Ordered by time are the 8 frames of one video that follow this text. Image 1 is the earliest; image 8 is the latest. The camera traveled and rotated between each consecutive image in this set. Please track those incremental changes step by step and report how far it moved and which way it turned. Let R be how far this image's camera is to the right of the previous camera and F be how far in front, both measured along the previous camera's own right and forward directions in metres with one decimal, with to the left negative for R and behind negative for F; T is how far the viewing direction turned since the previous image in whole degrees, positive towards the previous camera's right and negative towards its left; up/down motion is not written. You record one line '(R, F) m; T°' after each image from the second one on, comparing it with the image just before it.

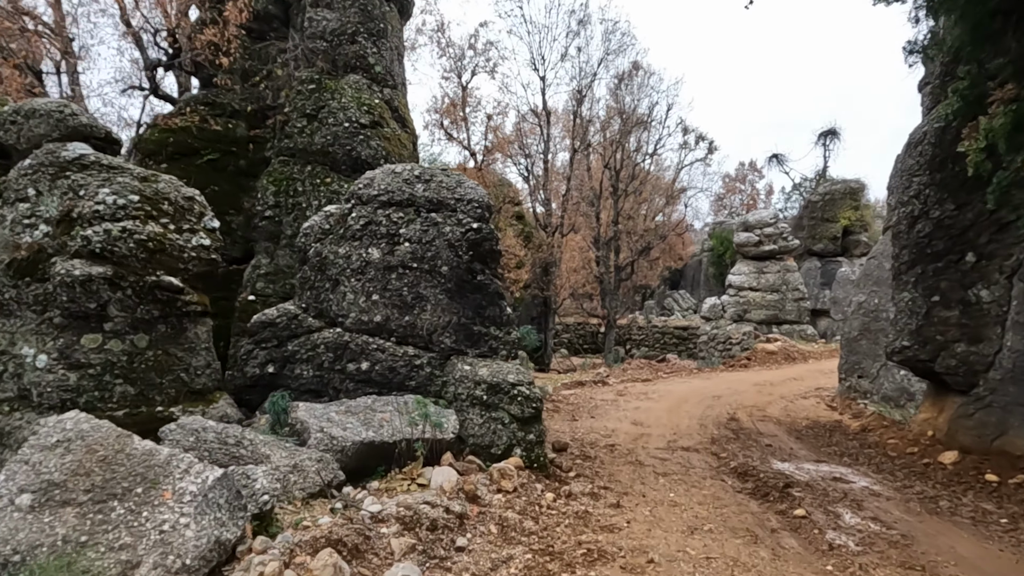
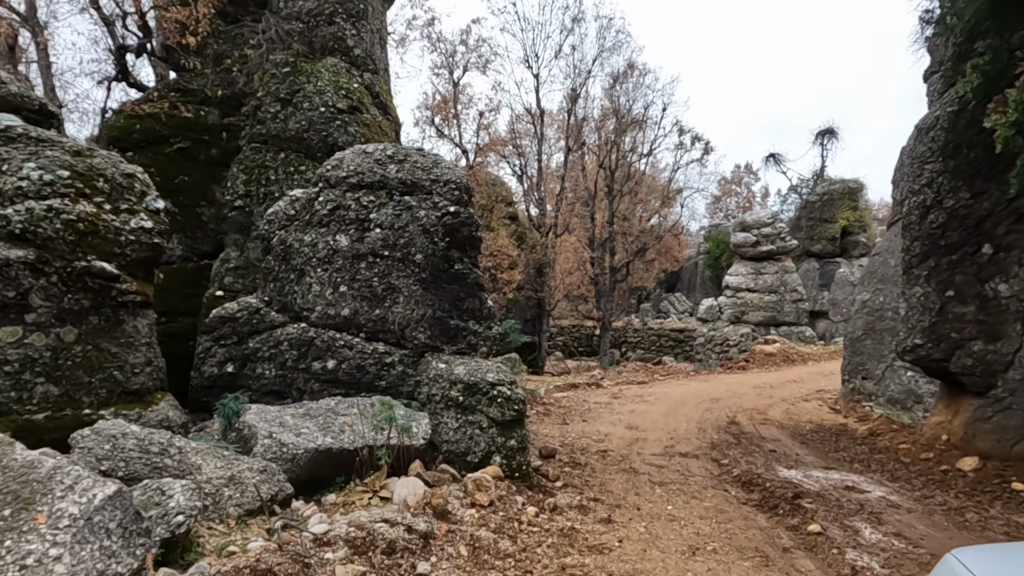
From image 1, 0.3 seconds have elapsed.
(+0.1, +0.4) m; 0°
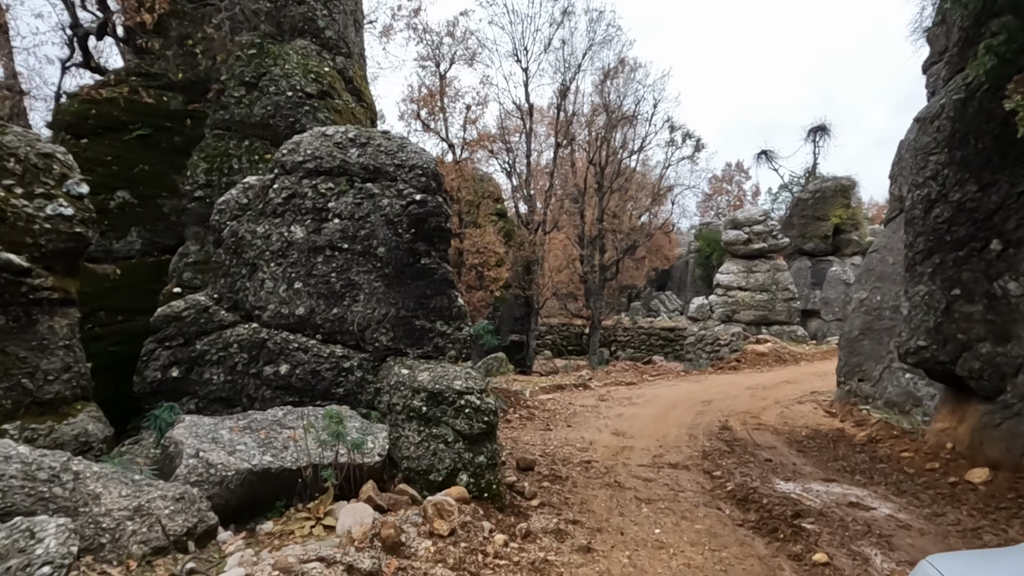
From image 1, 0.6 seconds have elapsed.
(+0.1, +0.4) m; +1°
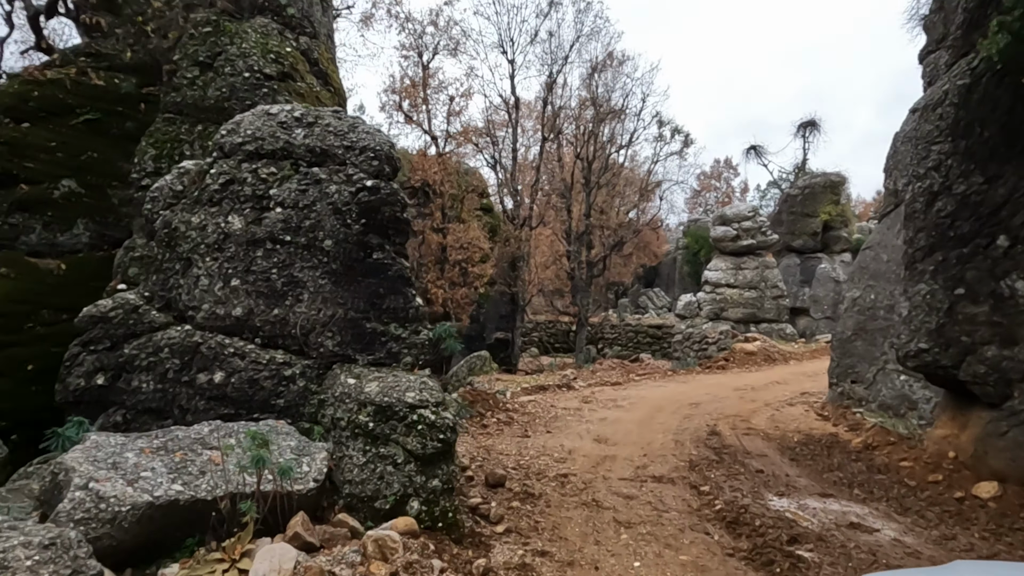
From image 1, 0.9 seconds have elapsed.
(+0.1, +0.4) m; +1°
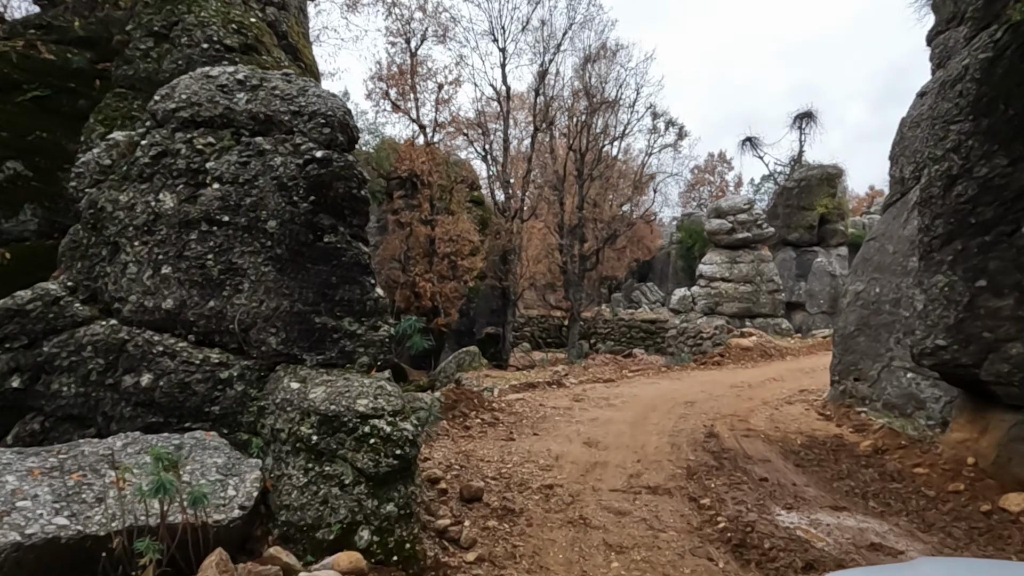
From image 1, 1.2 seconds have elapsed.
(+0.1, +0.5) m; +1°
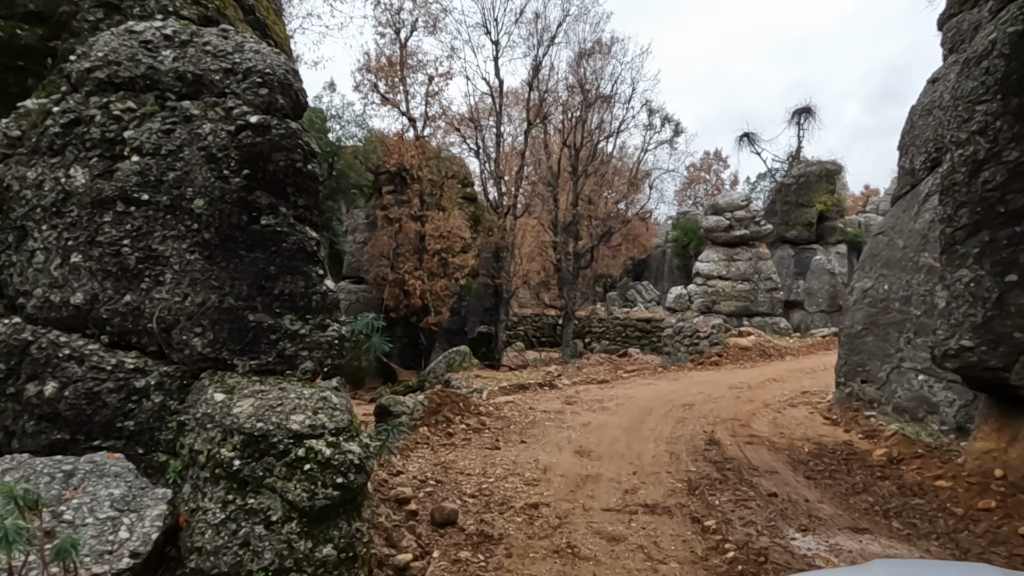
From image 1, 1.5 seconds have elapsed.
(+0.1, +0.5) m; 0°
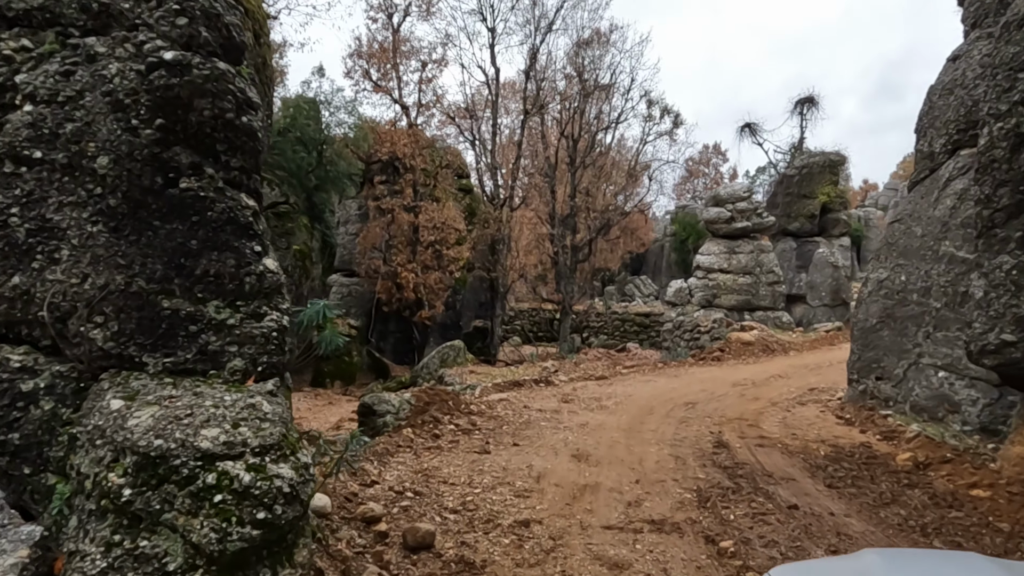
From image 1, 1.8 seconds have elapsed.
(+0.1, +0.5) m; 0°
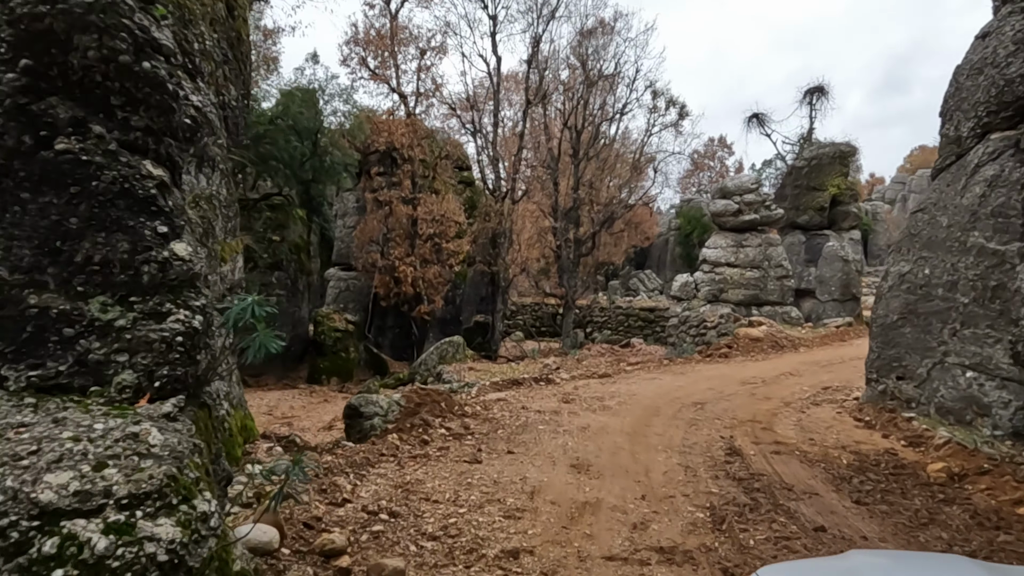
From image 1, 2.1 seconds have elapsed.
(+0.1, +0.5) m; 0°
